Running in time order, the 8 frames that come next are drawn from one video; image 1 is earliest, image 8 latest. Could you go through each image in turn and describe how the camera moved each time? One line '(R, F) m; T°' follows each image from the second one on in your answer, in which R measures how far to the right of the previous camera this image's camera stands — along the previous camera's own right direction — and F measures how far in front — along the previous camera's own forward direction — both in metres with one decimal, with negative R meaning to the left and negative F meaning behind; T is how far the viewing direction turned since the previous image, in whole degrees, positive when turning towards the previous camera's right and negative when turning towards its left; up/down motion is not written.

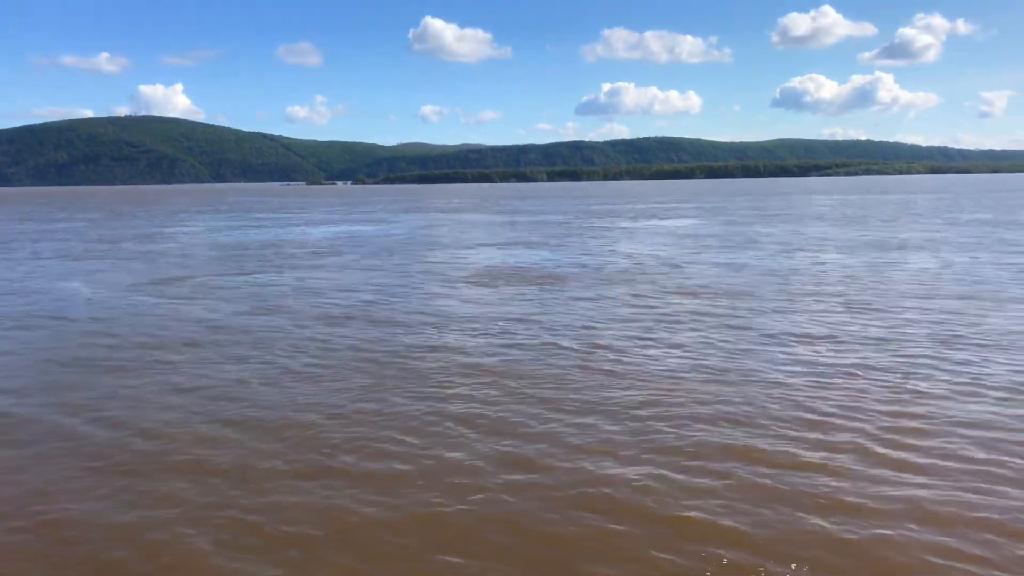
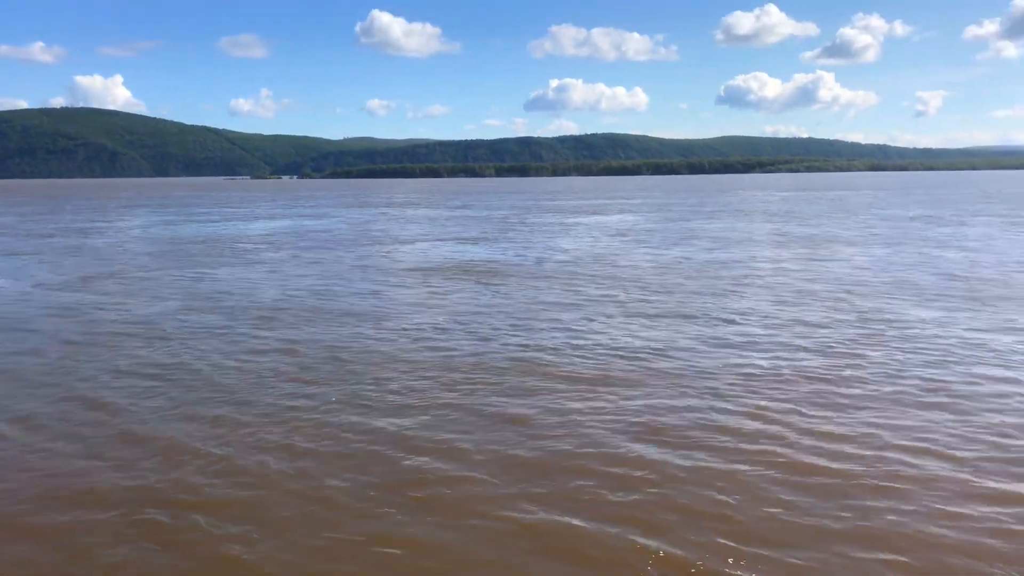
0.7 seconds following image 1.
(+0.3, +0.4) m; +3°
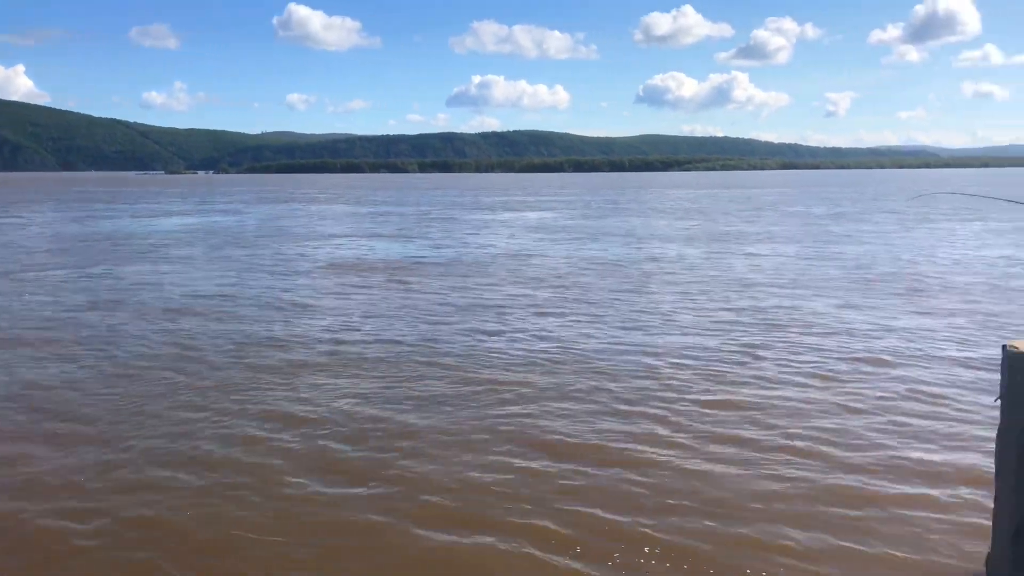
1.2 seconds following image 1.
(+0.3, -0.5) m; +5°
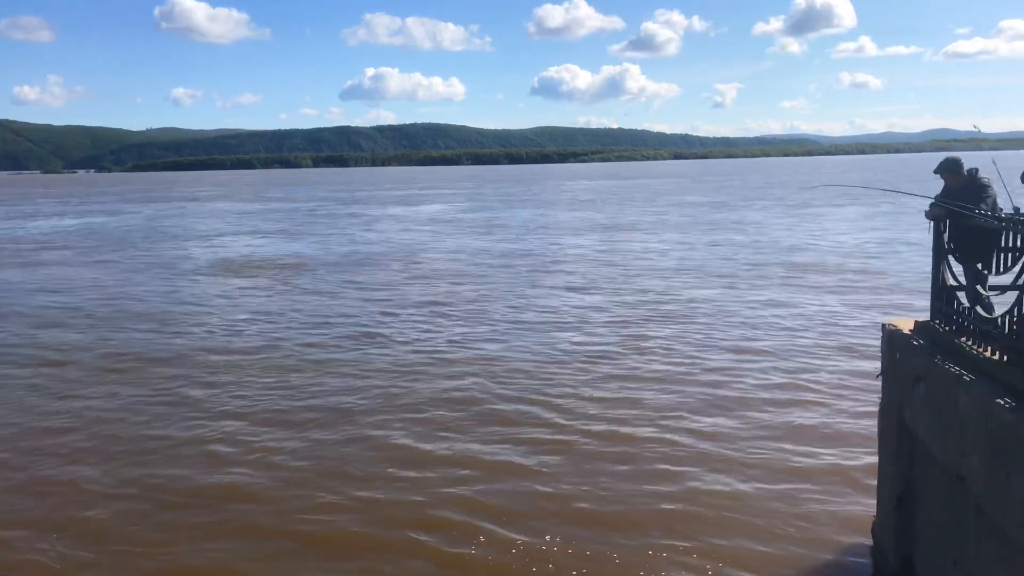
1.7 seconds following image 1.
(+0.4, 0.0) m; +6°
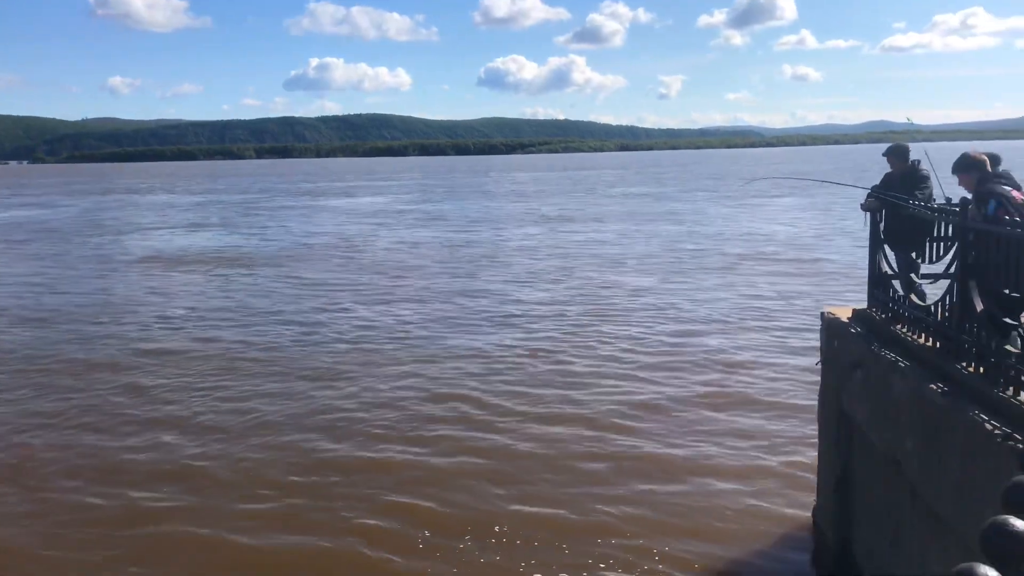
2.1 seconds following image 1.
(+0.4, -0.1) m; +3°
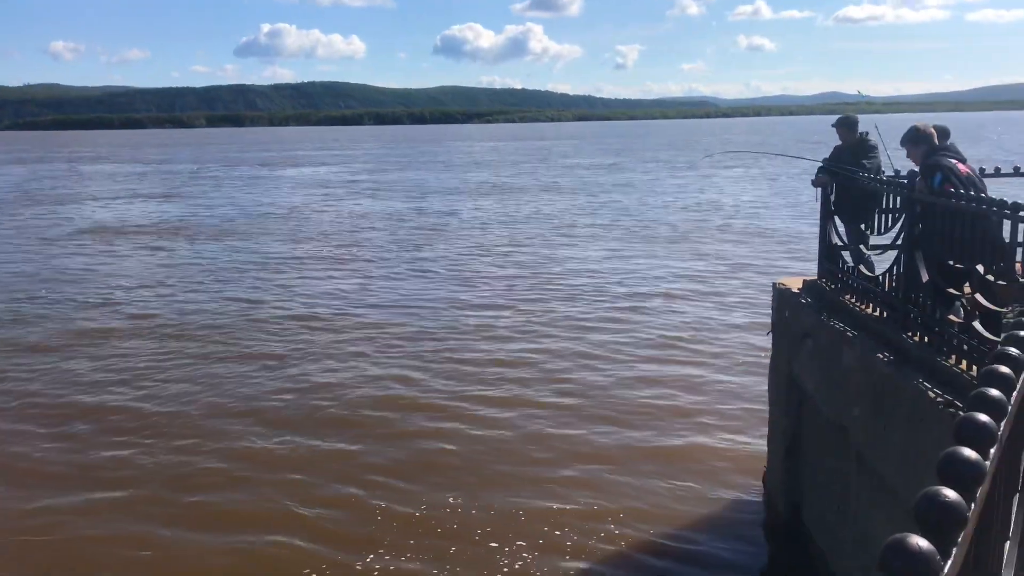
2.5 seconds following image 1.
(+0.5, +0.5) m; +3°
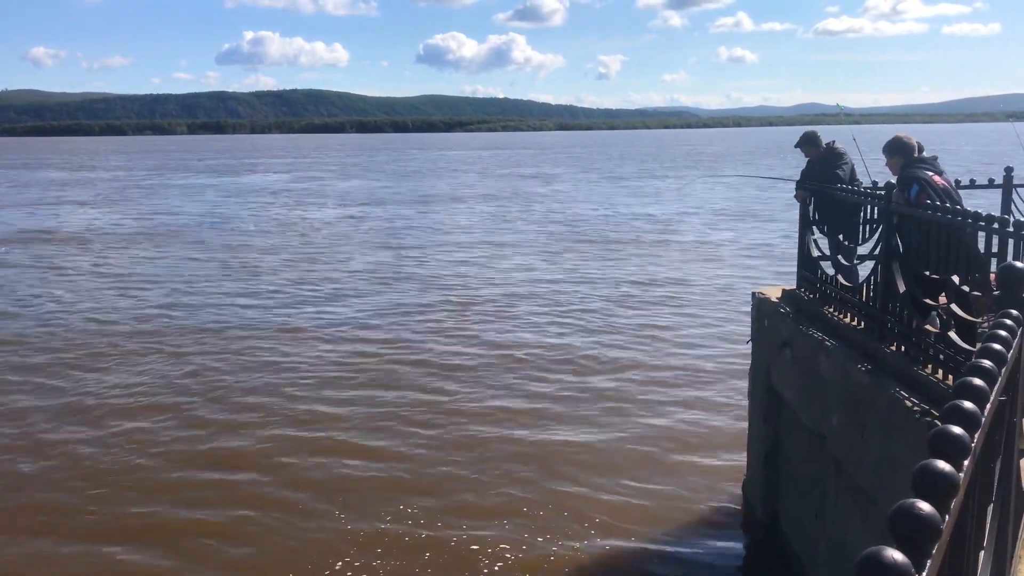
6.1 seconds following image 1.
(+0.1, -0.3) m; +1°
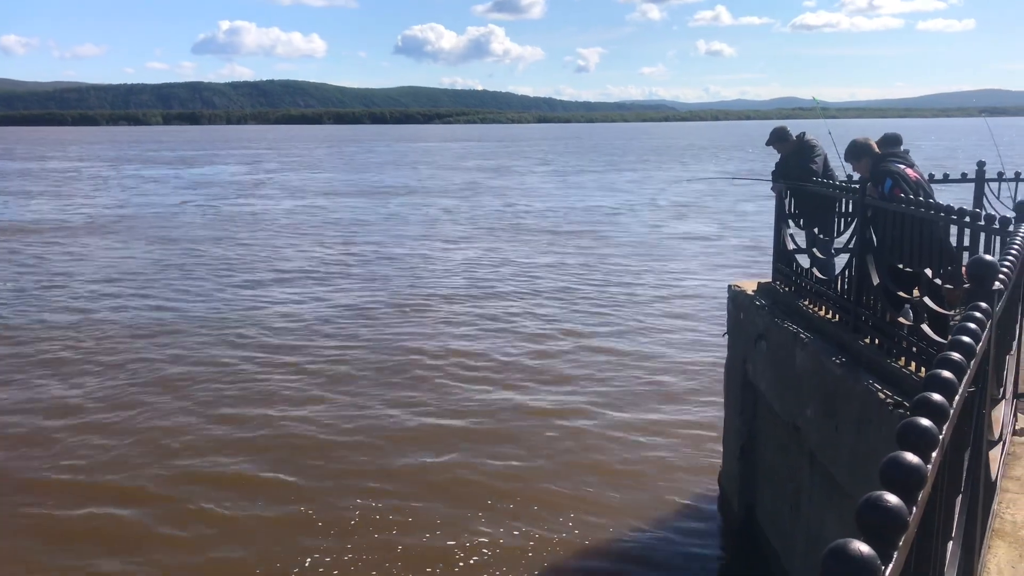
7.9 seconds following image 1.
(+0.2, +0.1) m; +1°
